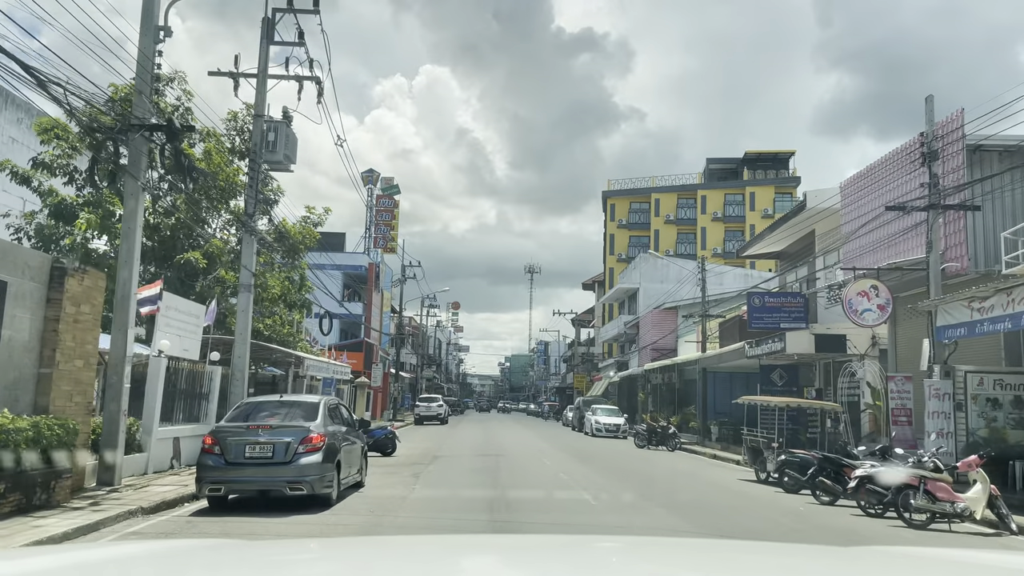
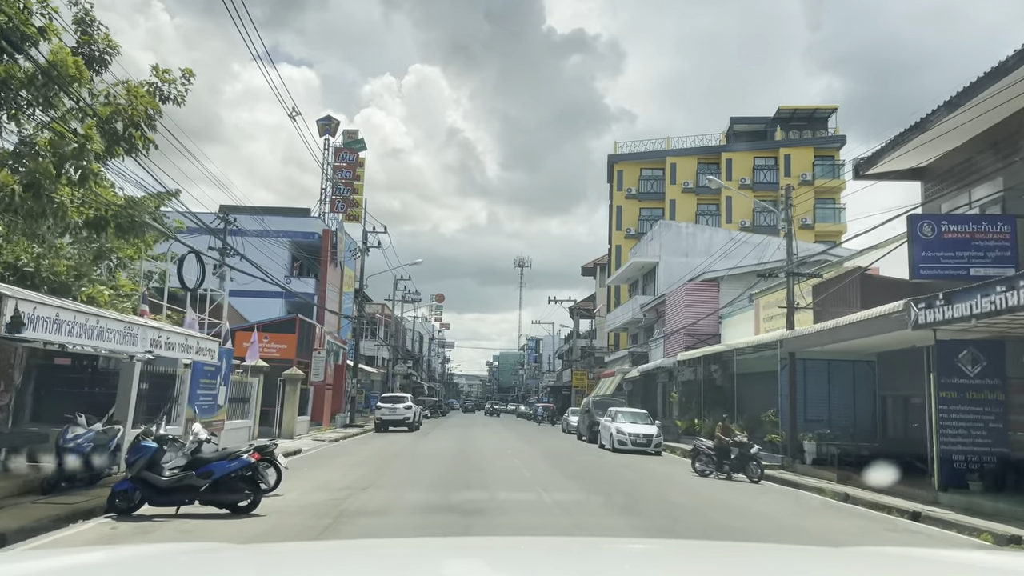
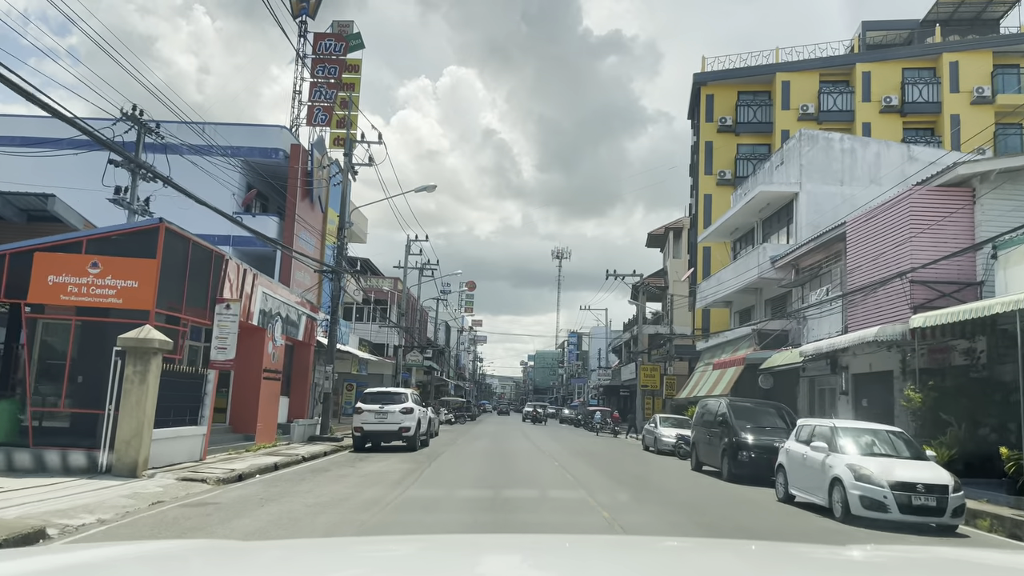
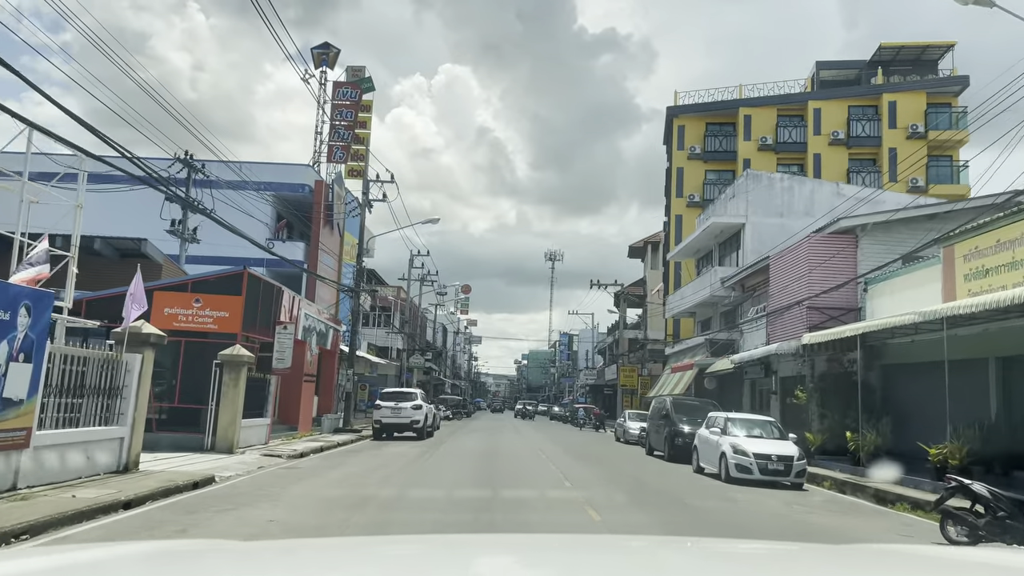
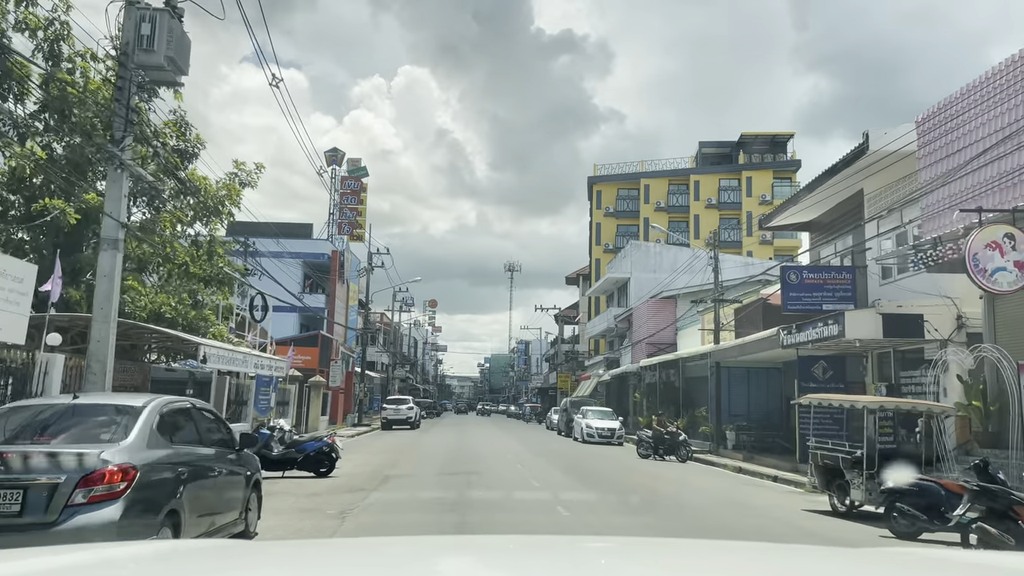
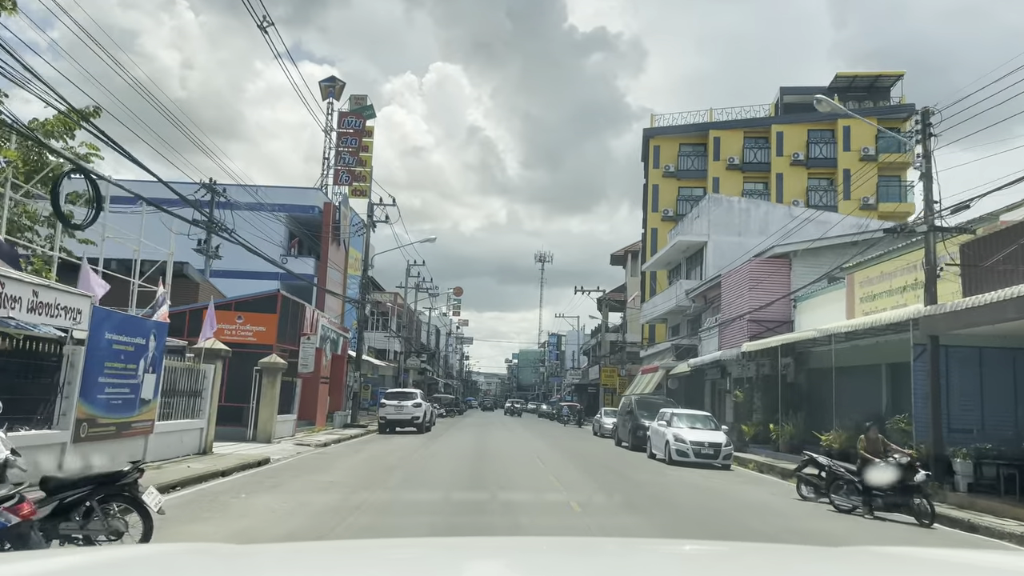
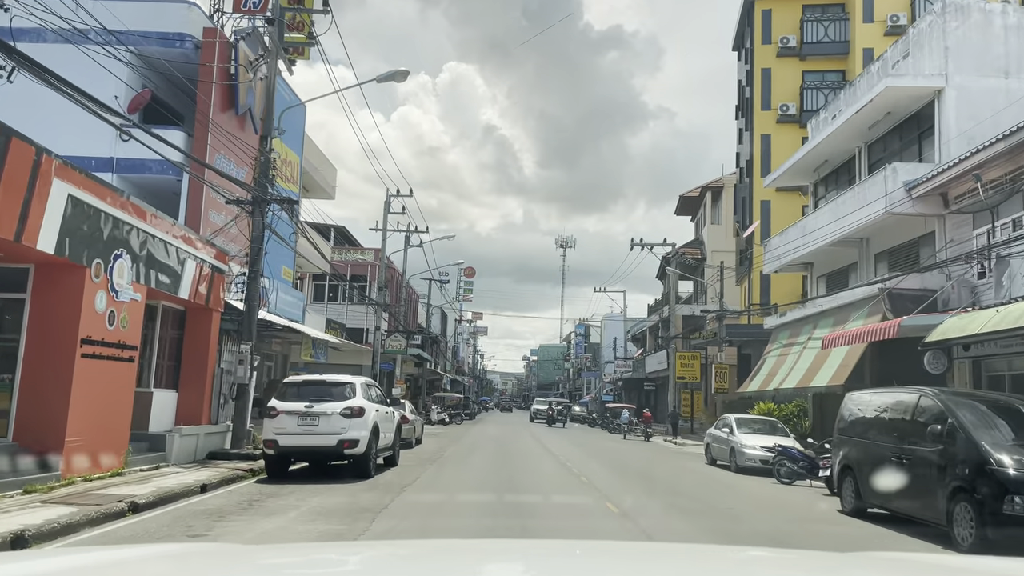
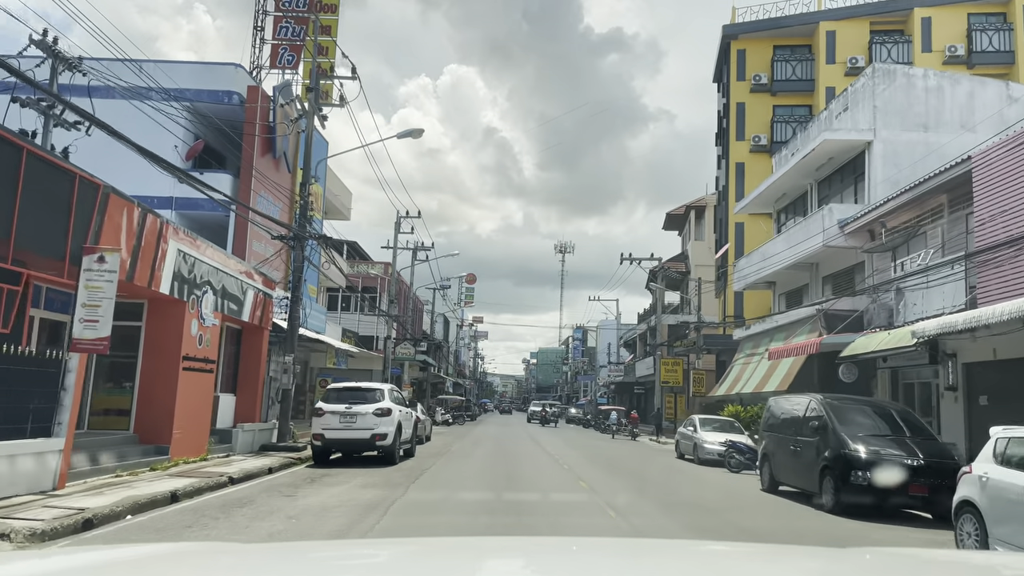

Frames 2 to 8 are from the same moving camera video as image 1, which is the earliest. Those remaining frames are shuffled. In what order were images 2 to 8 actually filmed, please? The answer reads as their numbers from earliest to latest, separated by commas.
5, 2, 6, 4, 3, 8, 7
